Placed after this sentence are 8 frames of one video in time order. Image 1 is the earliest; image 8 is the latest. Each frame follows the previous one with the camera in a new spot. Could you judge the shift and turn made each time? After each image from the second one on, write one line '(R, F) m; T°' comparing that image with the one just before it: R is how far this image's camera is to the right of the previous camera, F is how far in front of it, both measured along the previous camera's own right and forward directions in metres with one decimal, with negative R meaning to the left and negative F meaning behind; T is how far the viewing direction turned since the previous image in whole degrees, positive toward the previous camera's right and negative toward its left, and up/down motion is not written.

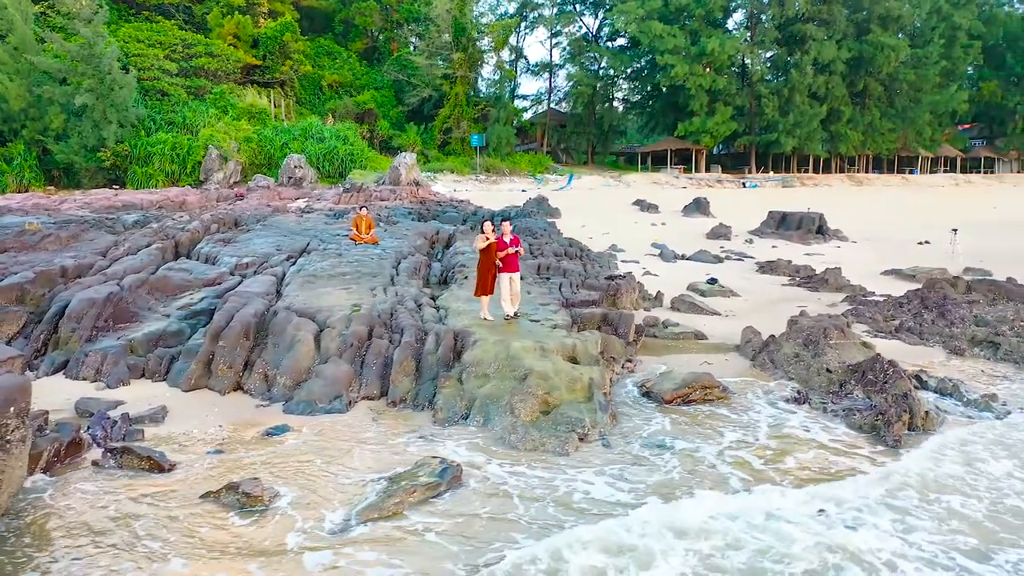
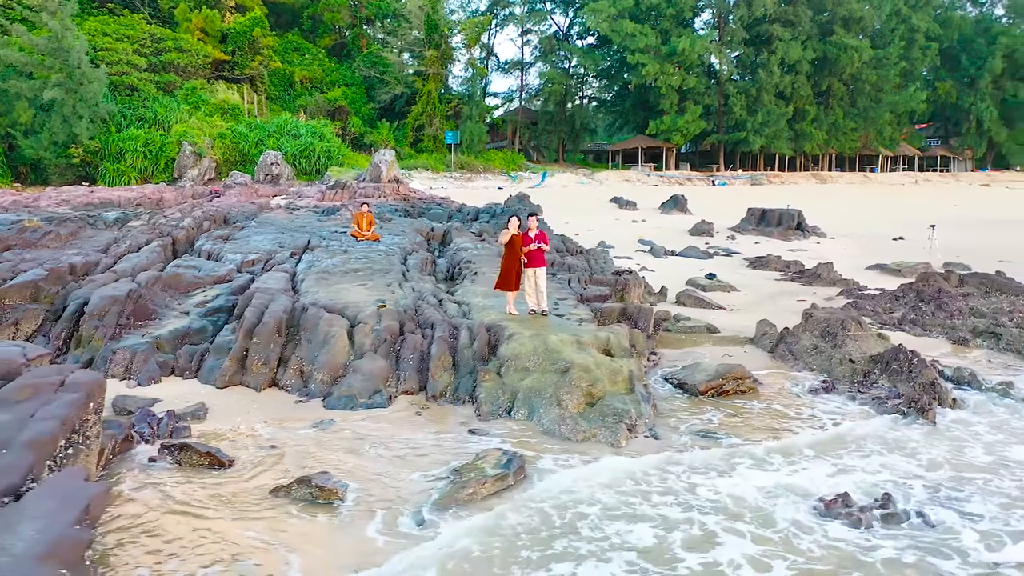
(-0.7, -0.1) m; +3°
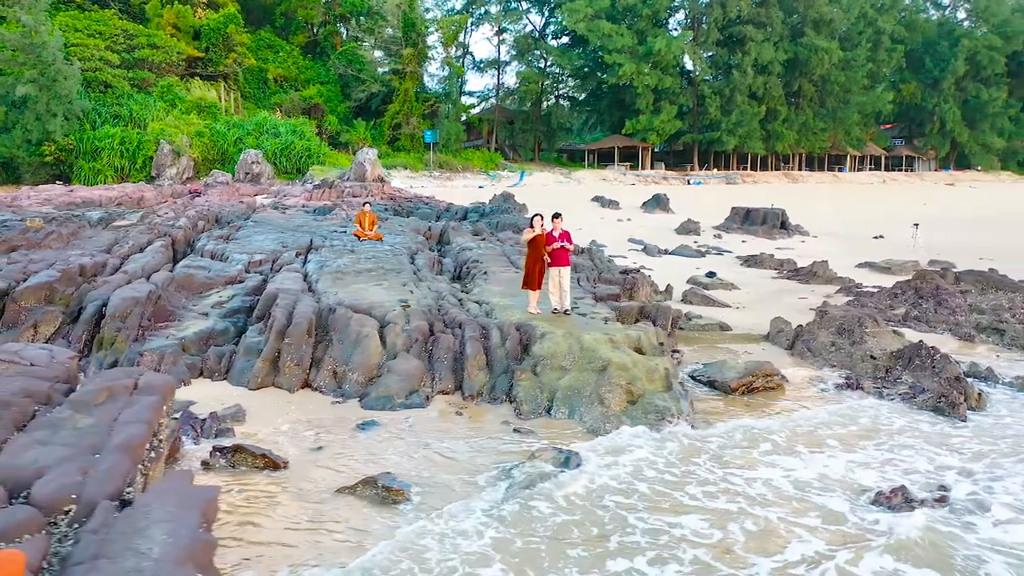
(-0.7, 0.0) m; +2°
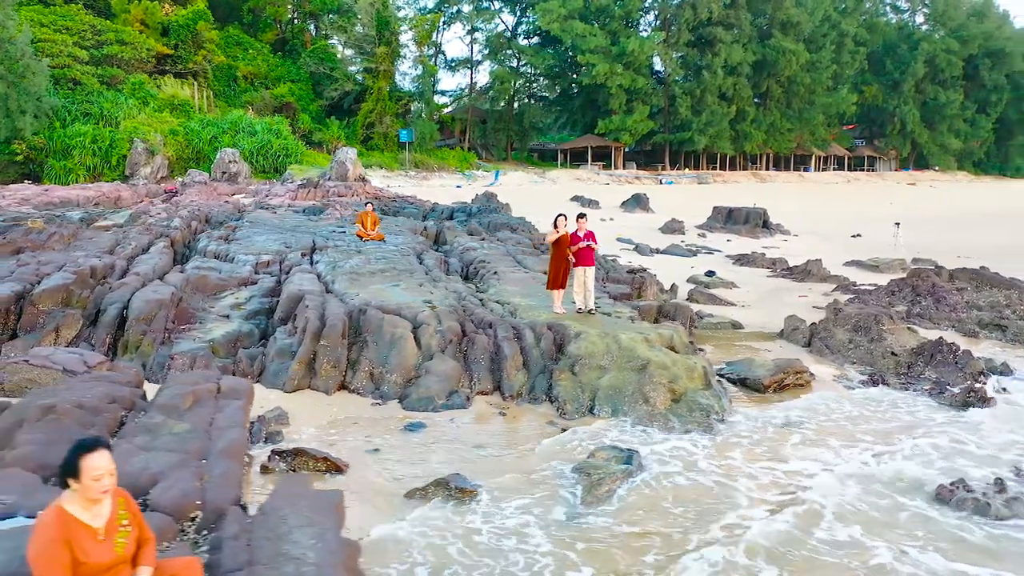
(-0.7, 0.0) m; +3°
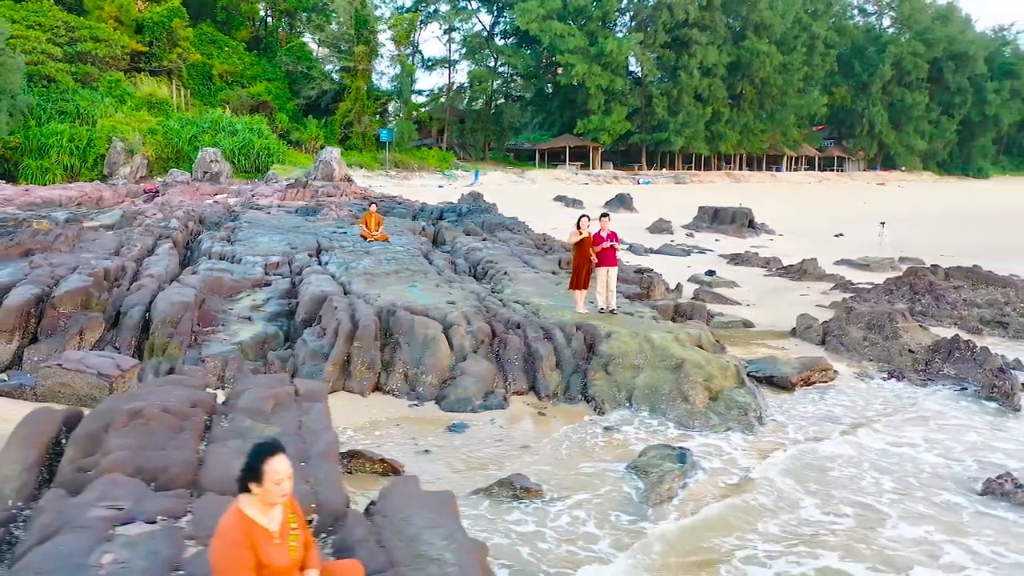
(-0.6, 0.0) m; +2°
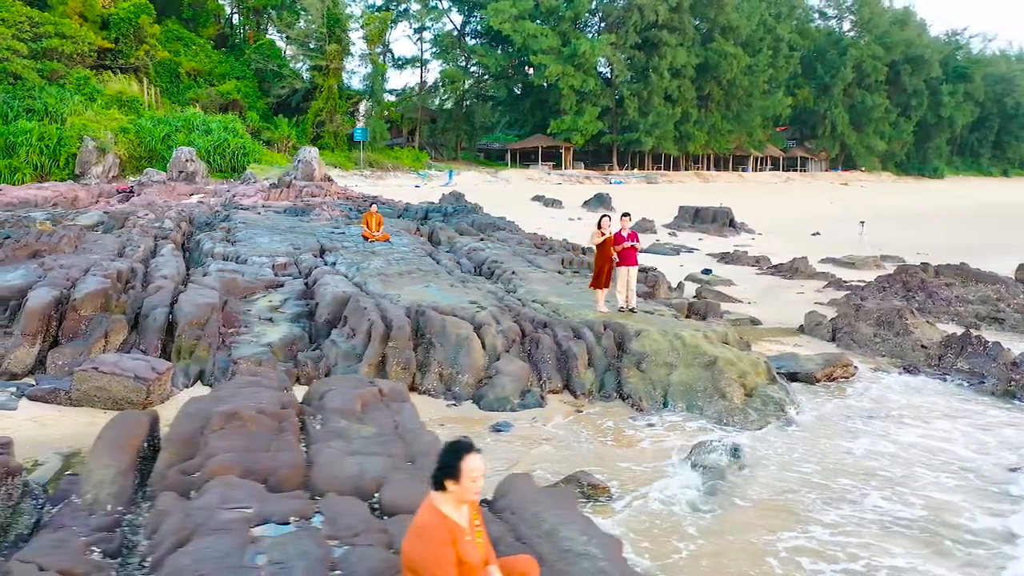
(-0.7, 0.0) m; +3°
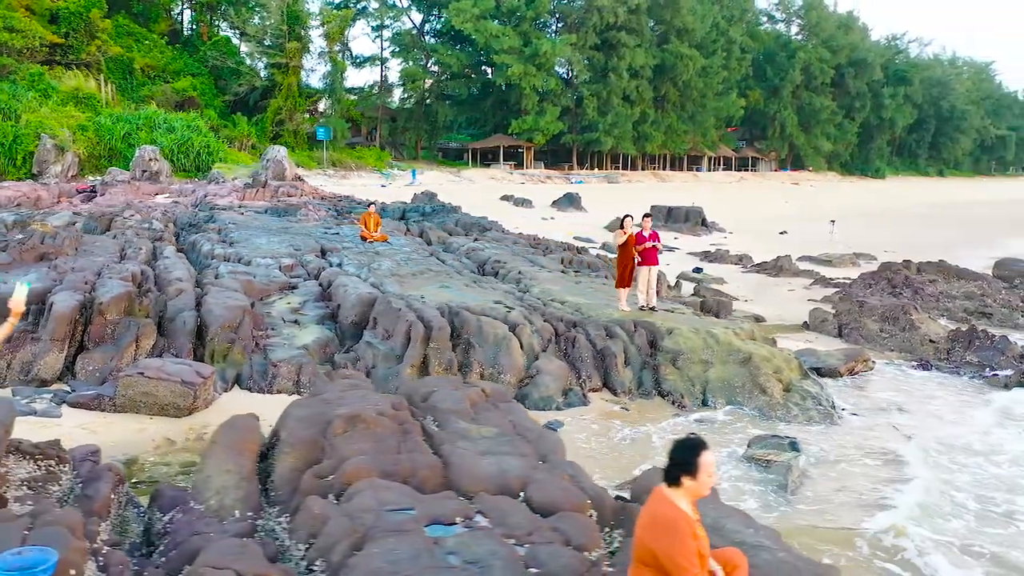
(-0.9, 0.0) m; +4°
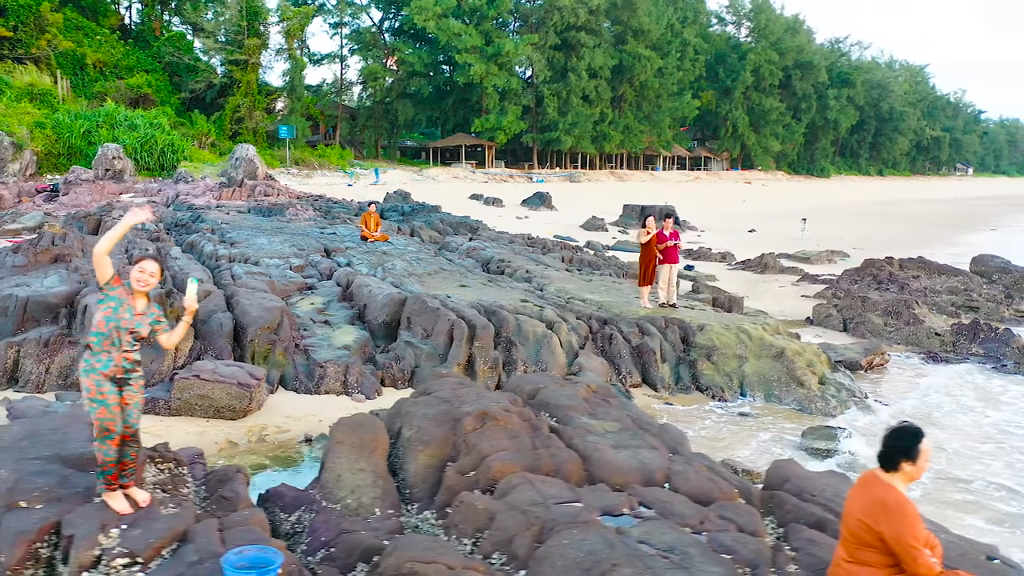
(-0.9, -0.1) m; +4°
